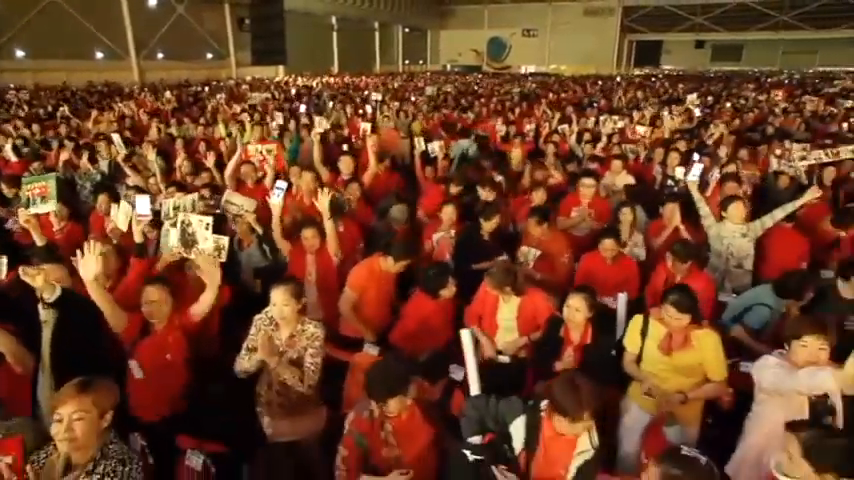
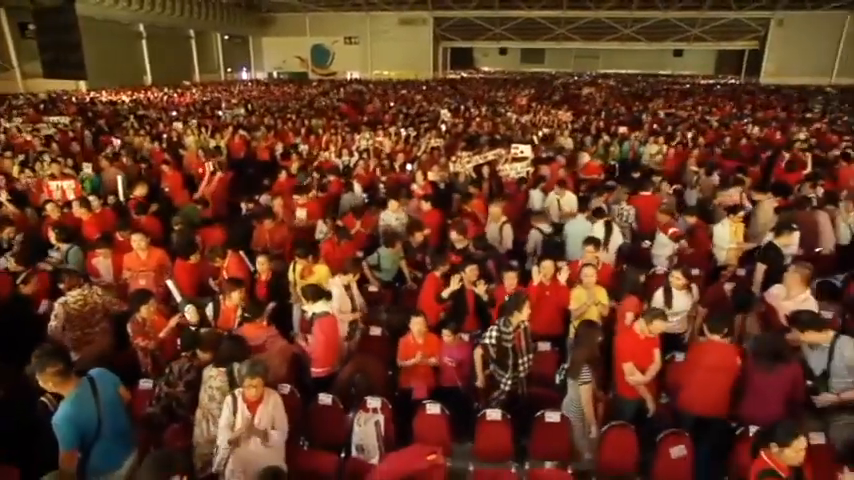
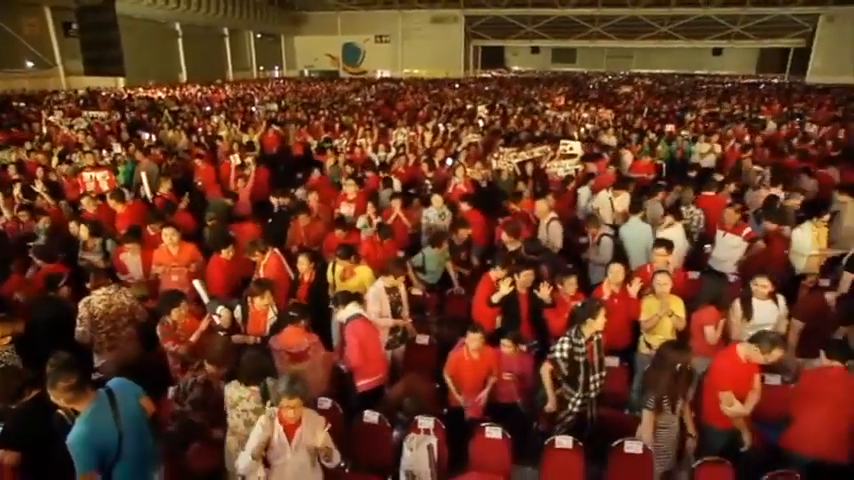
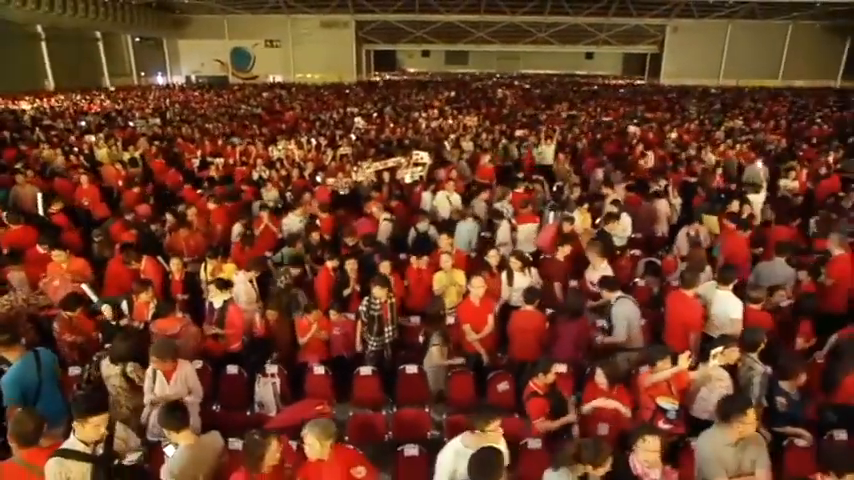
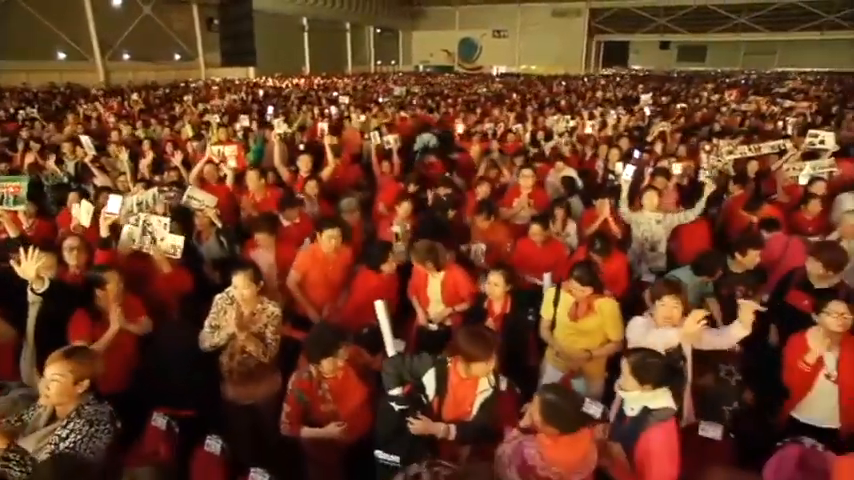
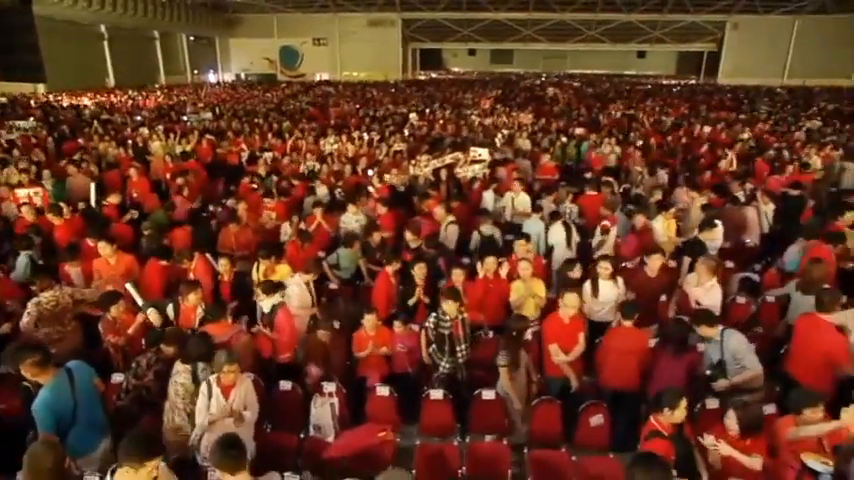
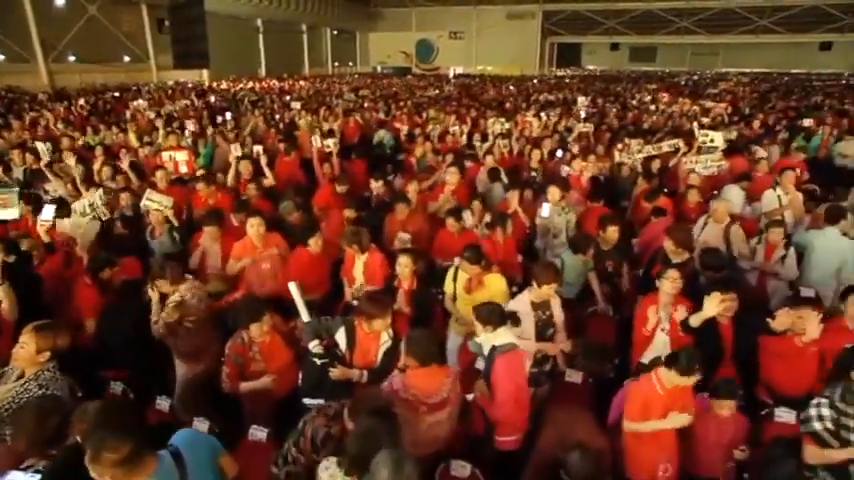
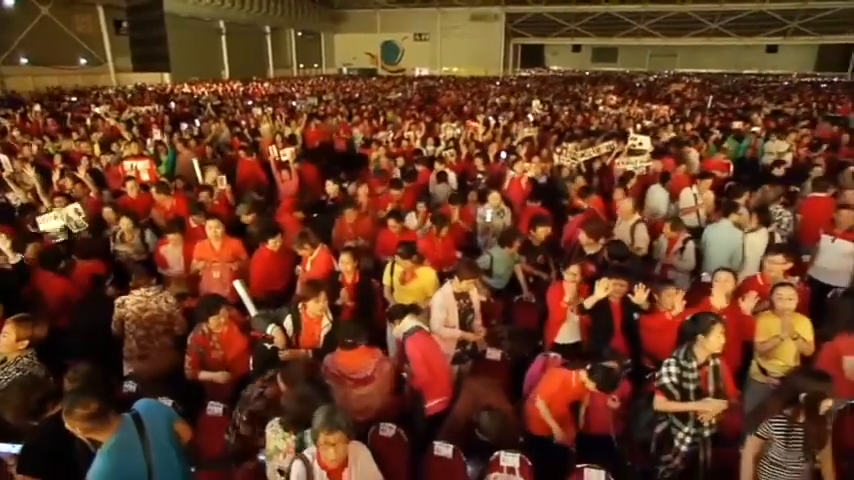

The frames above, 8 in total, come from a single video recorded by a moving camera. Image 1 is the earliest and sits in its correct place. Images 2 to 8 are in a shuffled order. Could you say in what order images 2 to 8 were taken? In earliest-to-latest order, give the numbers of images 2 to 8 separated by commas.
5, 7, 8, 3, 2, 6, 4
